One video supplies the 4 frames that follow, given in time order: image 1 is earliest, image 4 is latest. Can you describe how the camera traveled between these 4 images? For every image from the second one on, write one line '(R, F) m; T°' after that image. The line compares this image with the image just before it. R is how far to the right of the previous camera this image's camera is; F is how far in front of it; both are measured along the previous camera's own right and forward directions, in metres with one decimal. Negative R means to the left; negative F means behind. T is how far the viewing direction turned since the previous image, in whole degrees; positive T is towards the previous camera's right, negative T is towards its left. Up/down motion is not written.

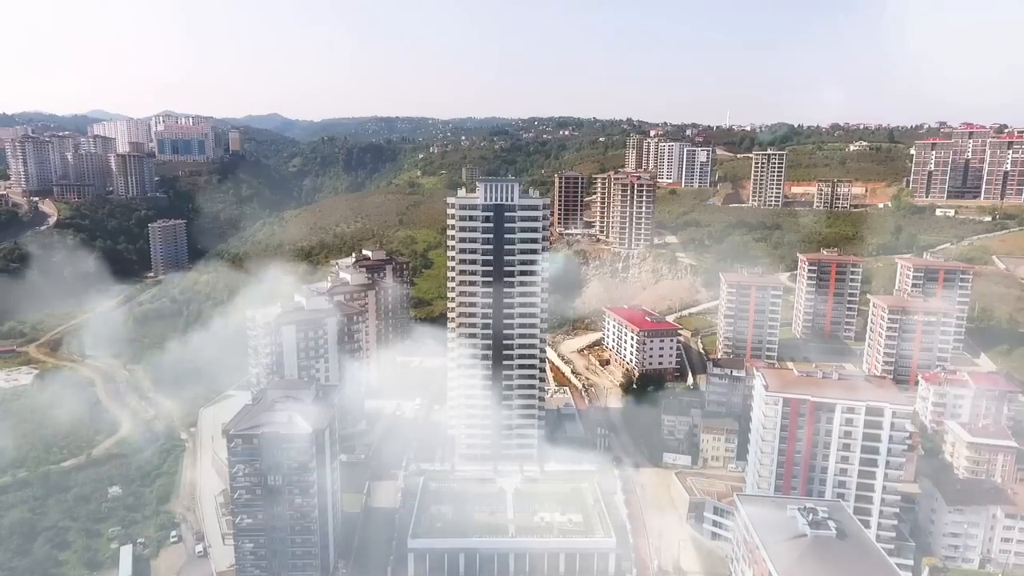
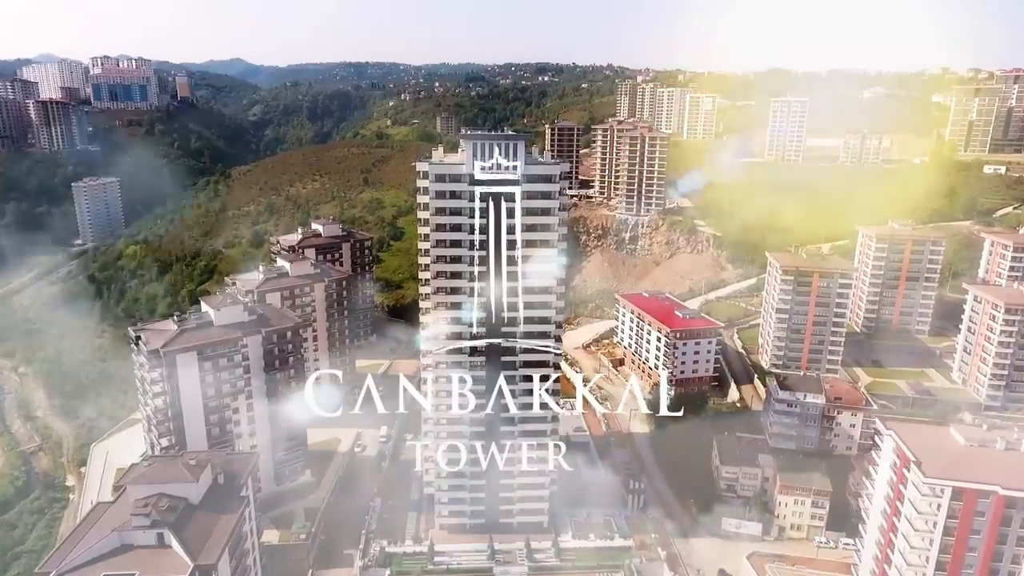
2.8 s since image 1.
(-1.3, +14.6) m; +2°
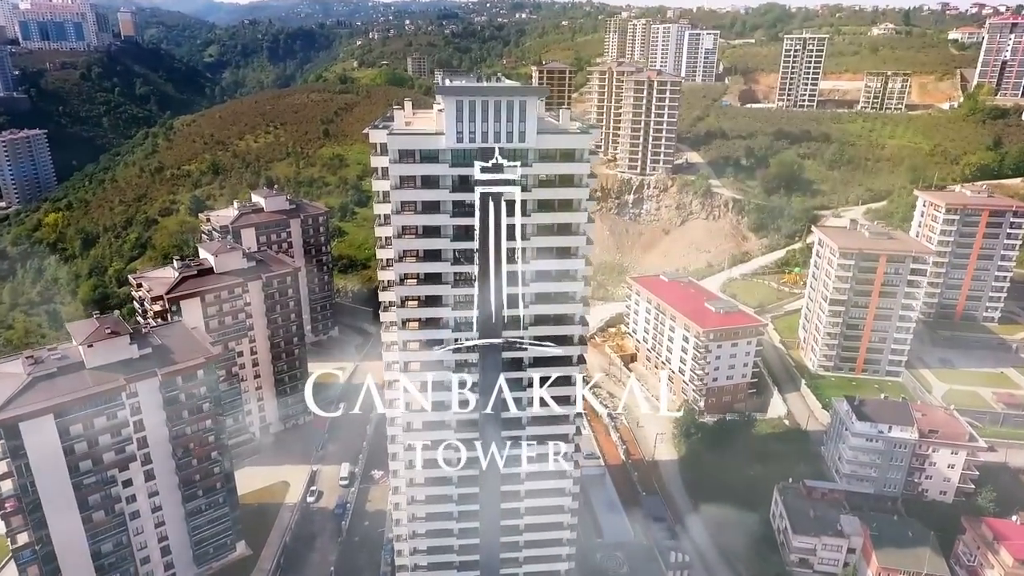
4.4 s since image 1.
(-0.9, +10.1) m; +2°
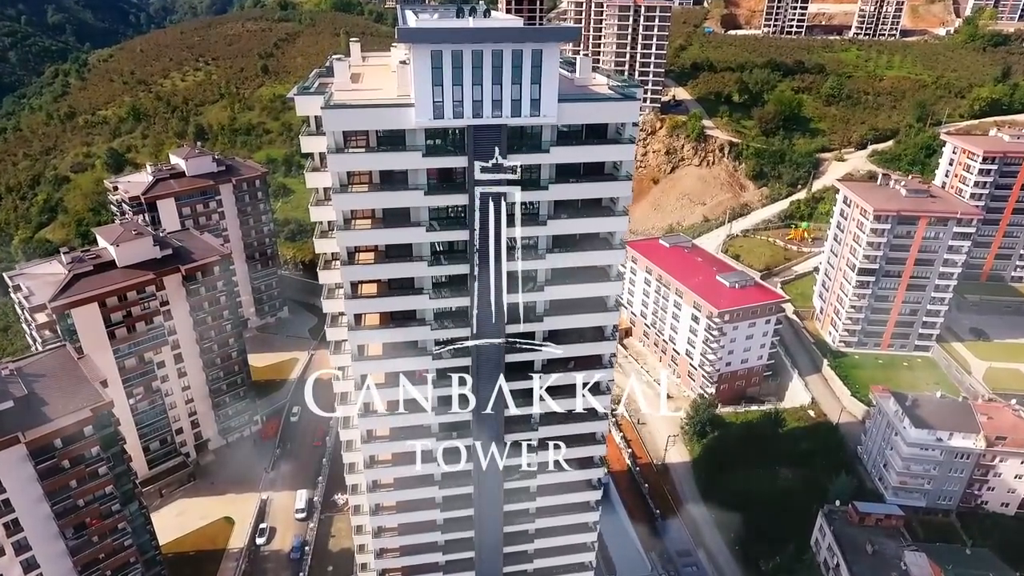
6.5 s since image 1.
(-0.9, +6.4) m; +3°
